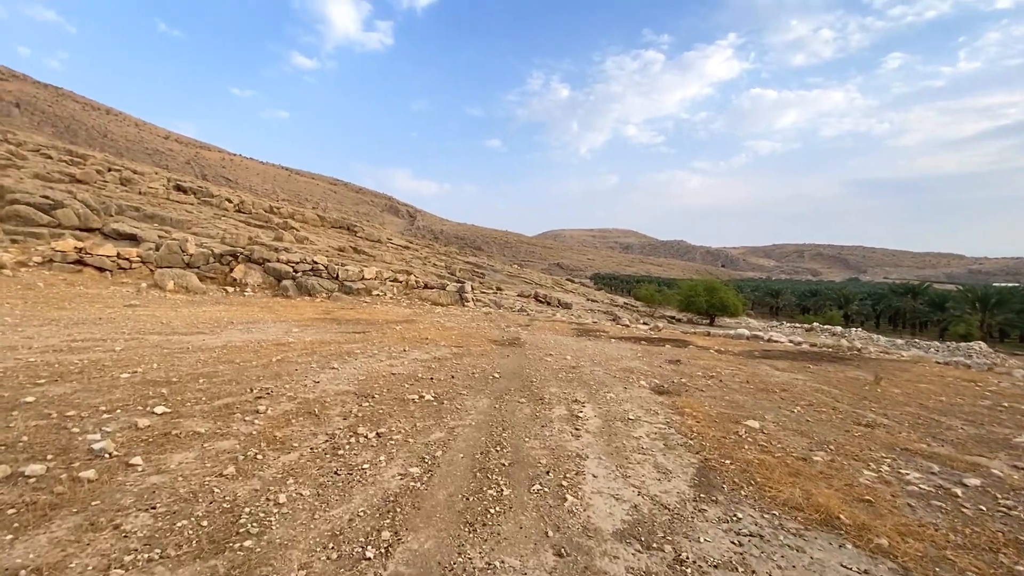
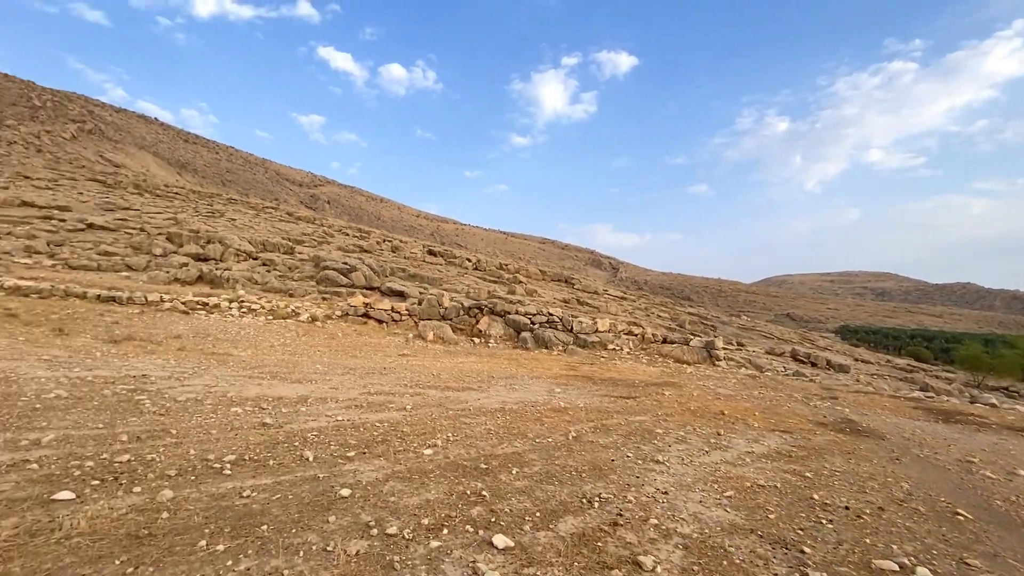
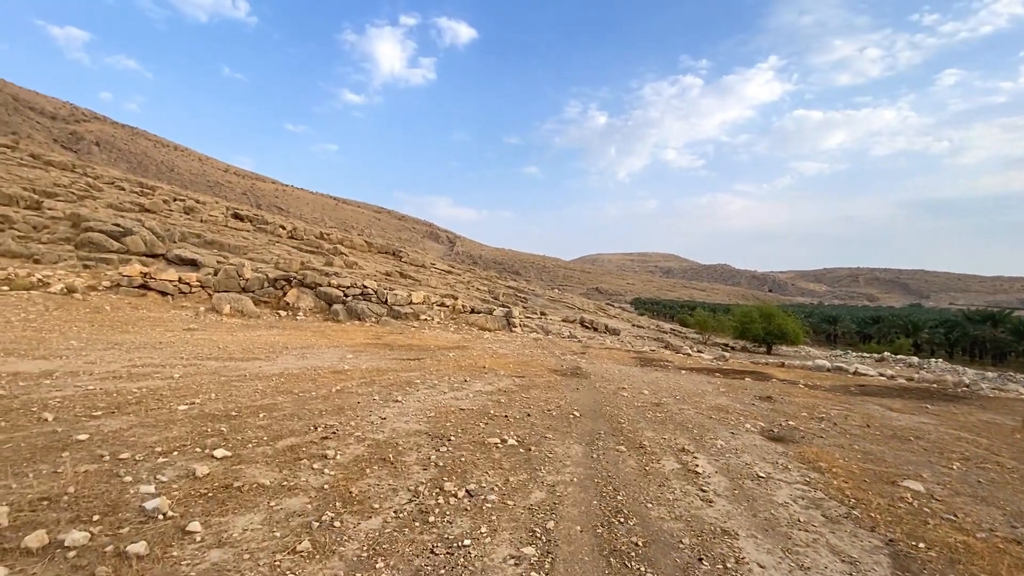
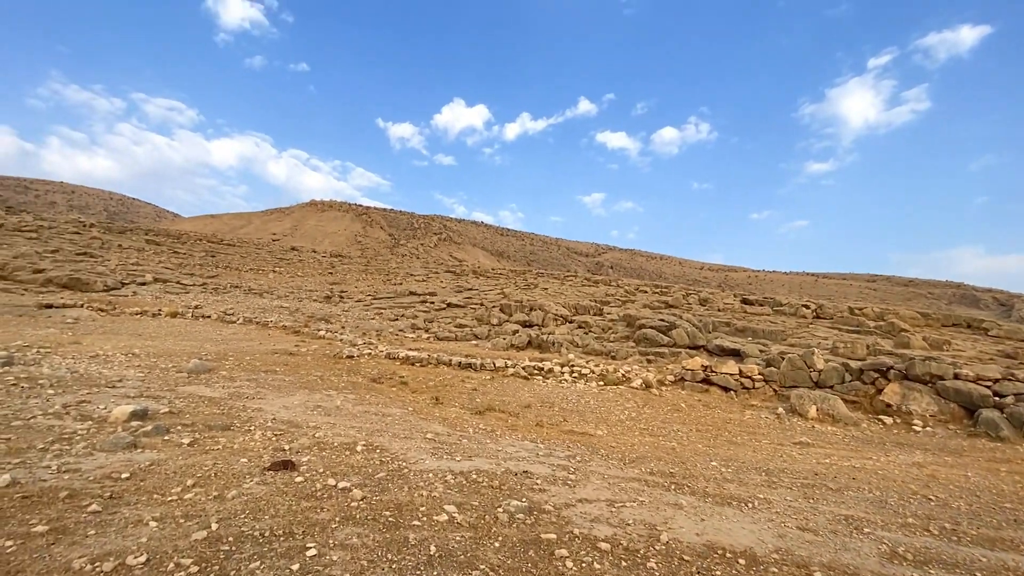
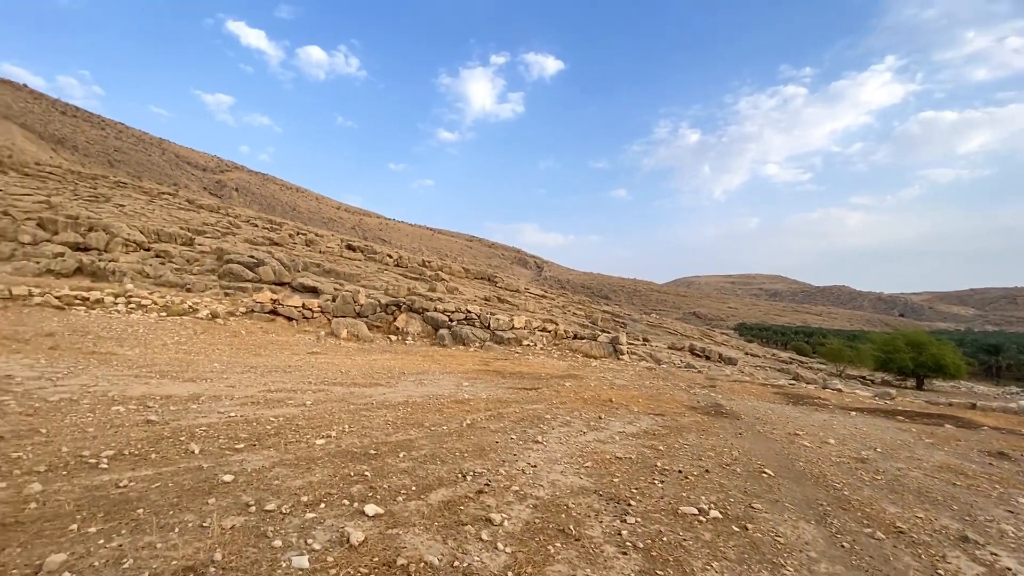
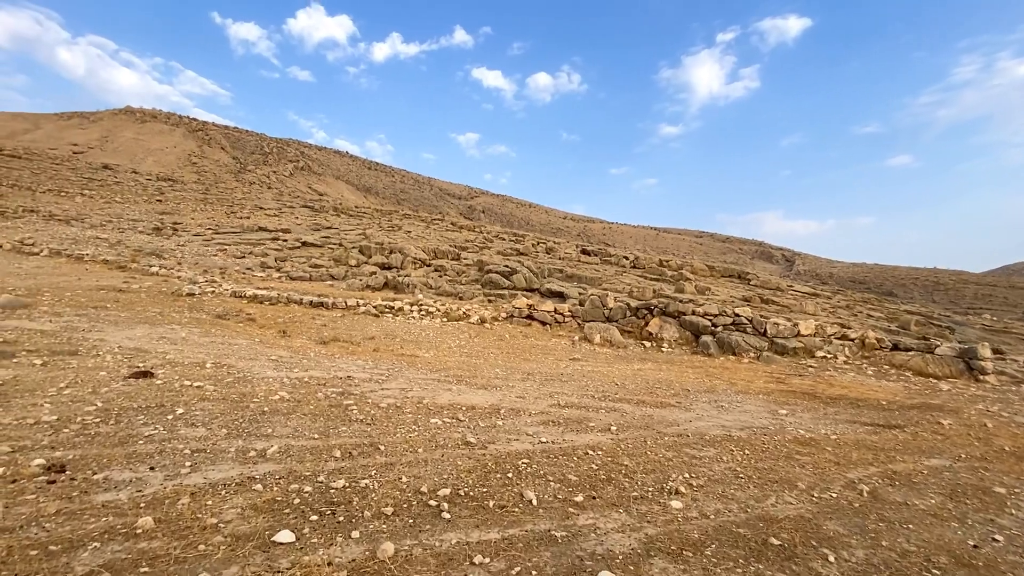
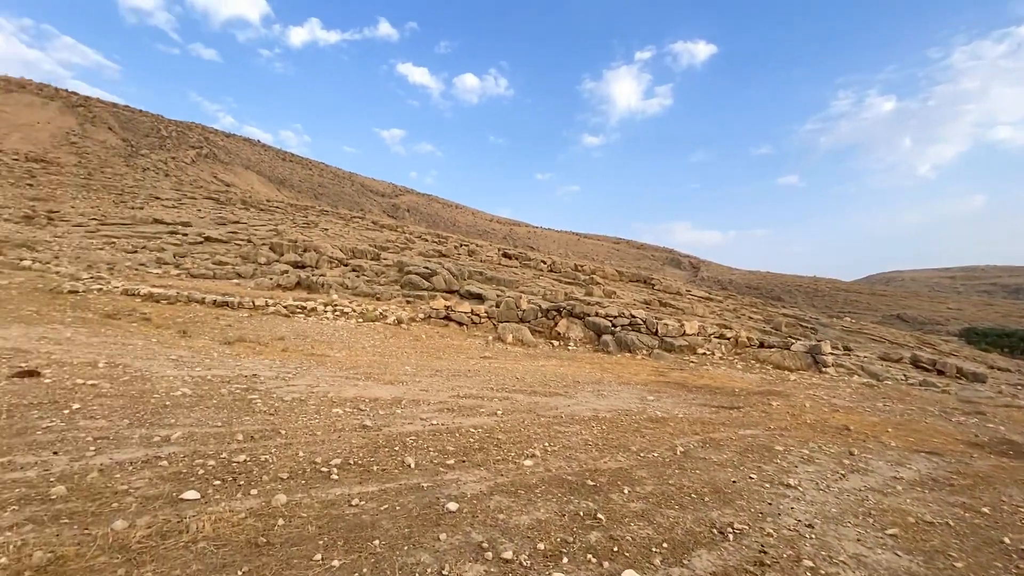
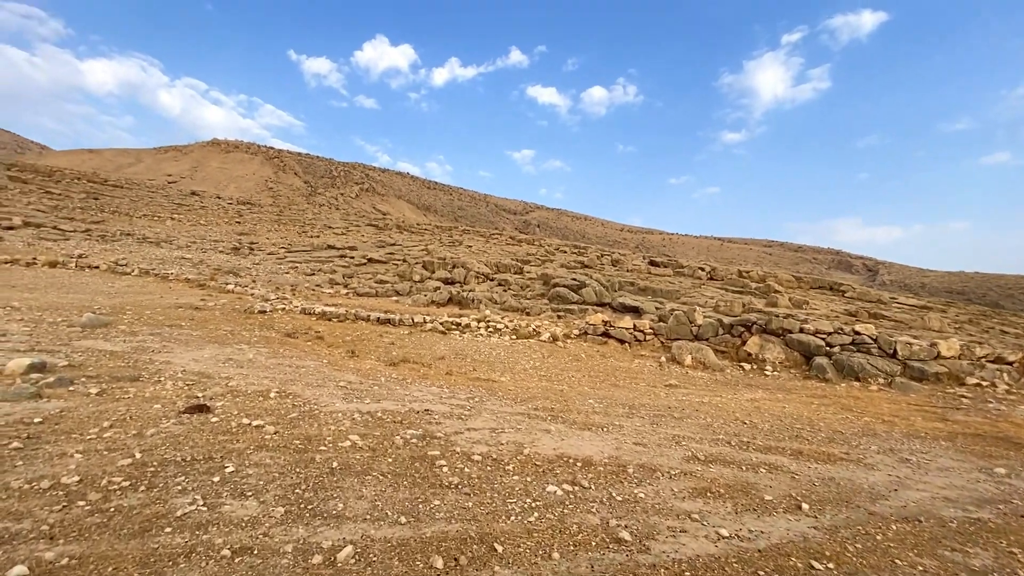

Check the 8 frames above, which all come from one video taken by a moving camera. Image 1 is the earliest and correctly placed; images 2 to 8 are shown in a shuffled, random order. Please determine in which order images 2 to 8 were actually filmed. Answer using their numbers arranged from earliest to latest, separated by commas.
3, 5, 2, 7, 6, 8, 4
